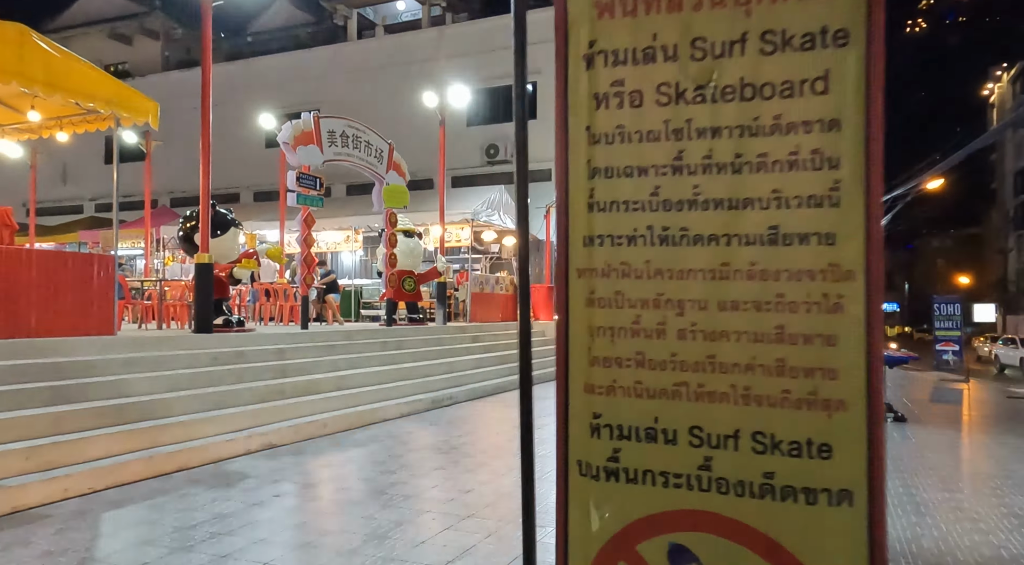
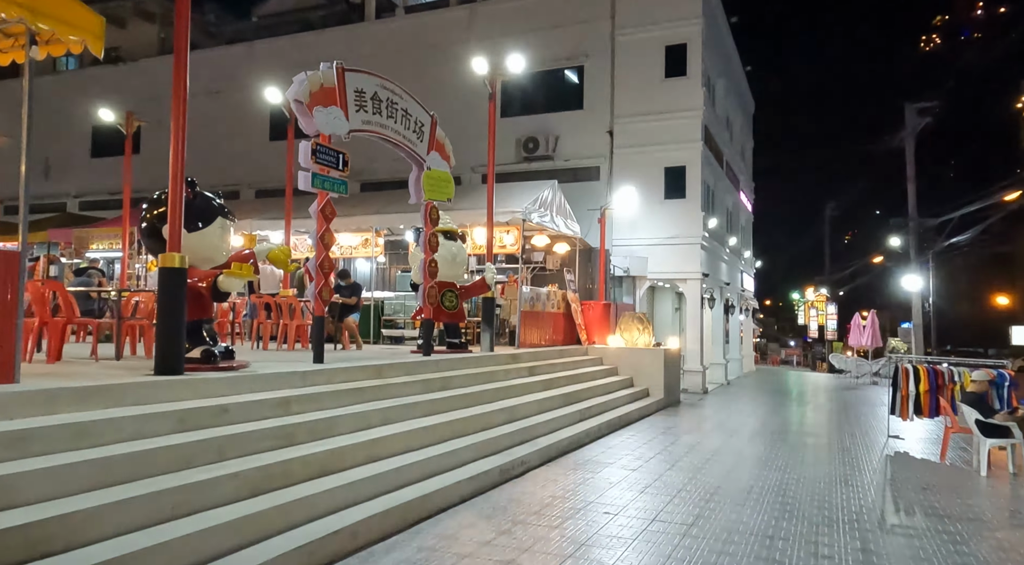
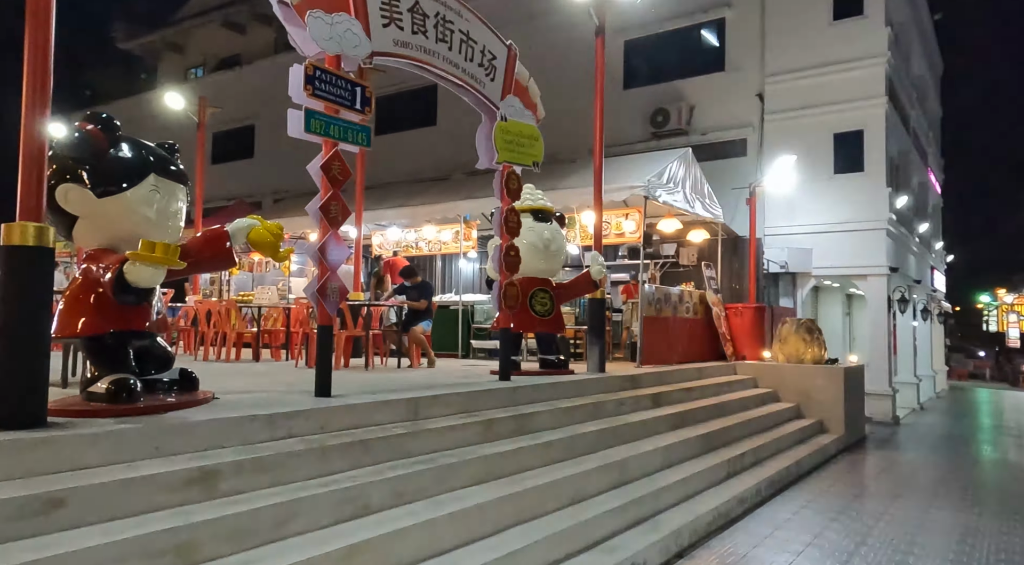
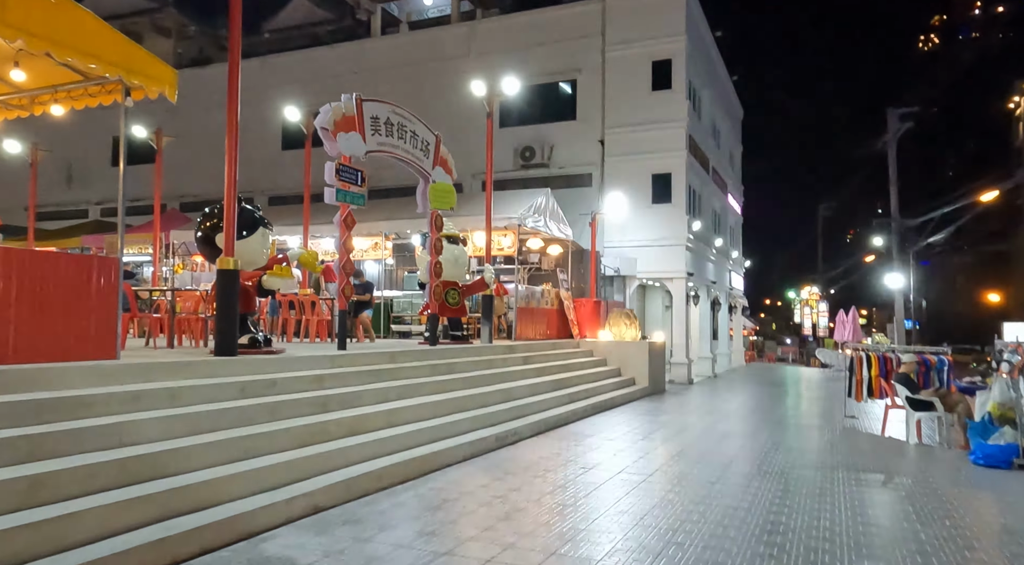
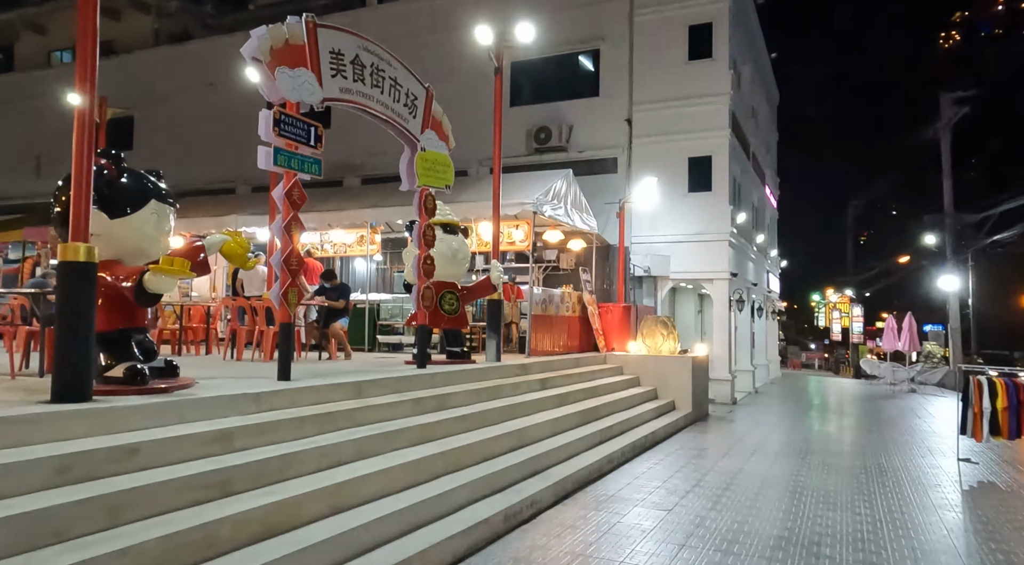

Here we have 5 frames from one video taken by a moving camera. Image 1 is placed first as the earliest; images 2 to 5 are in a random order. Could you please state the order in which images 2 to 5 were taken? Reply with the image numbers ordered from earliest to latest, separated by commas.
4, 2, 5, 3
